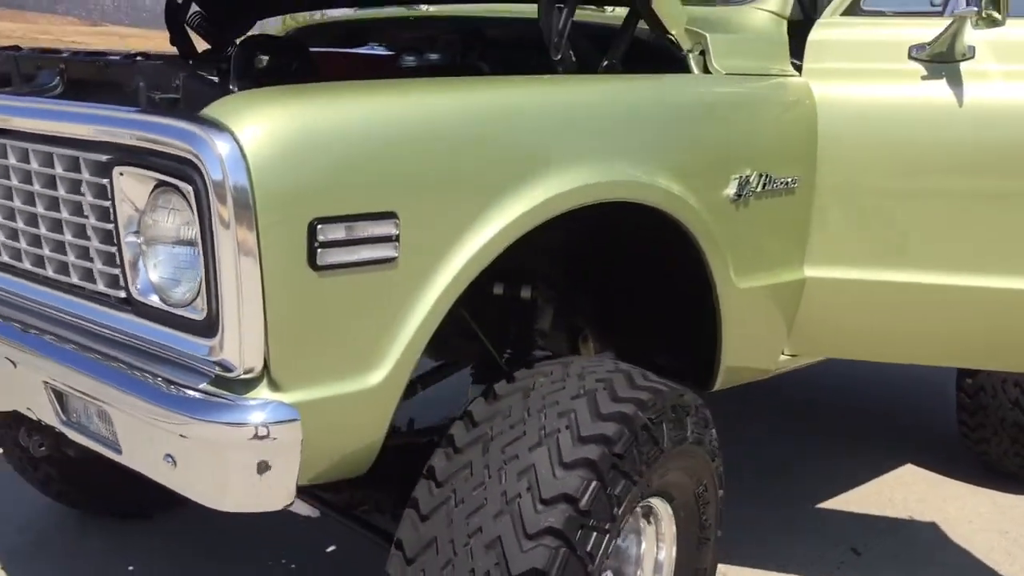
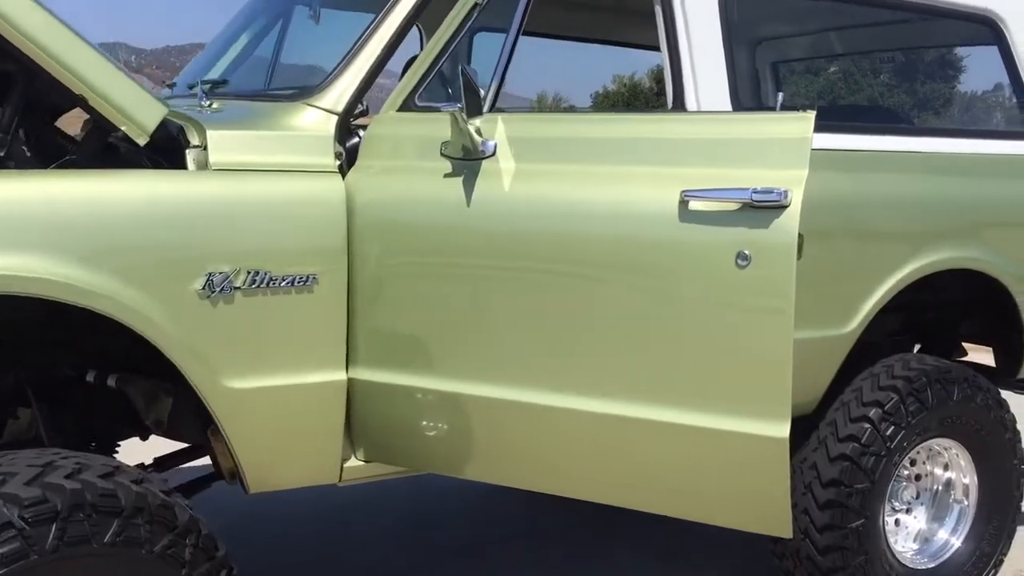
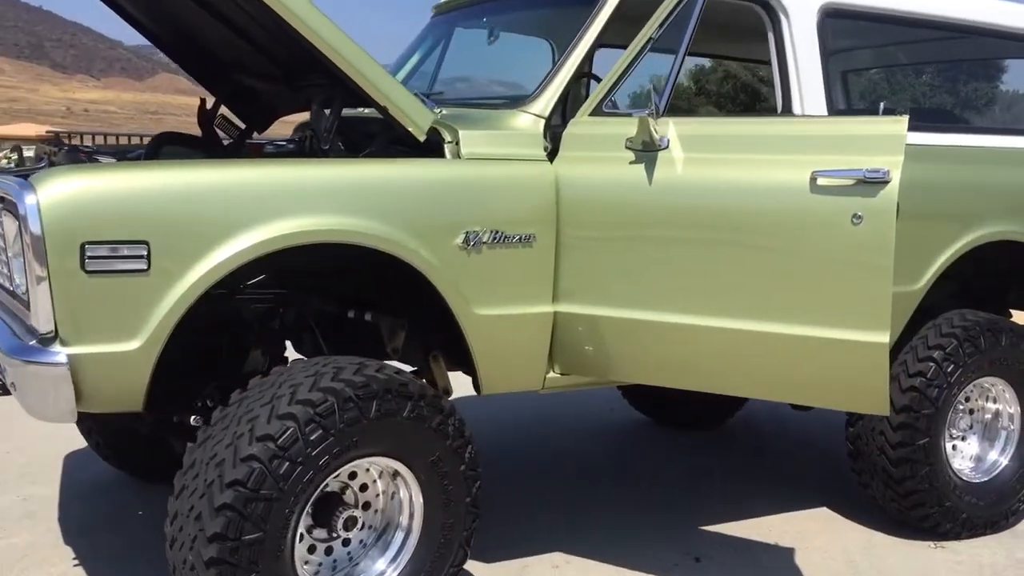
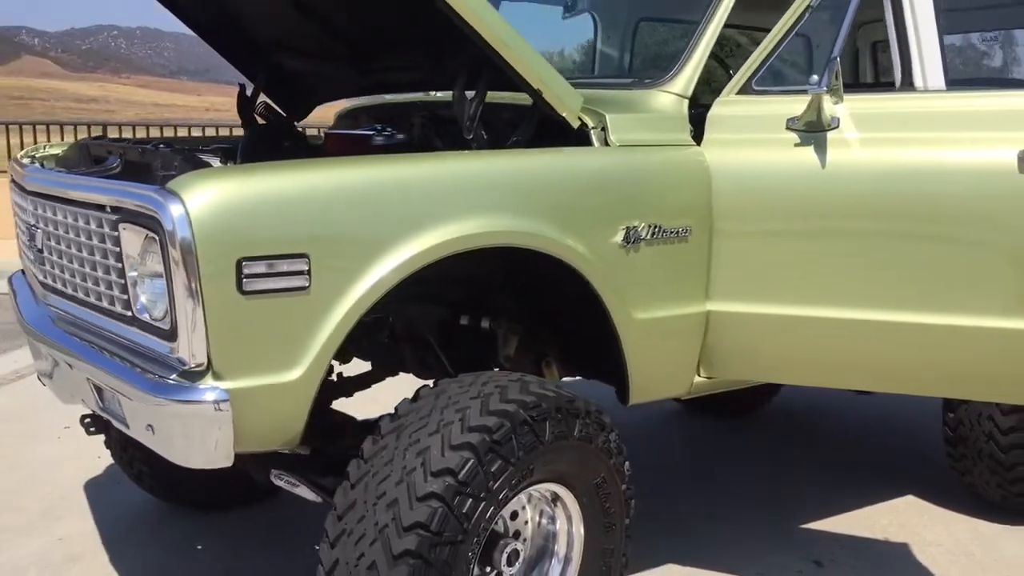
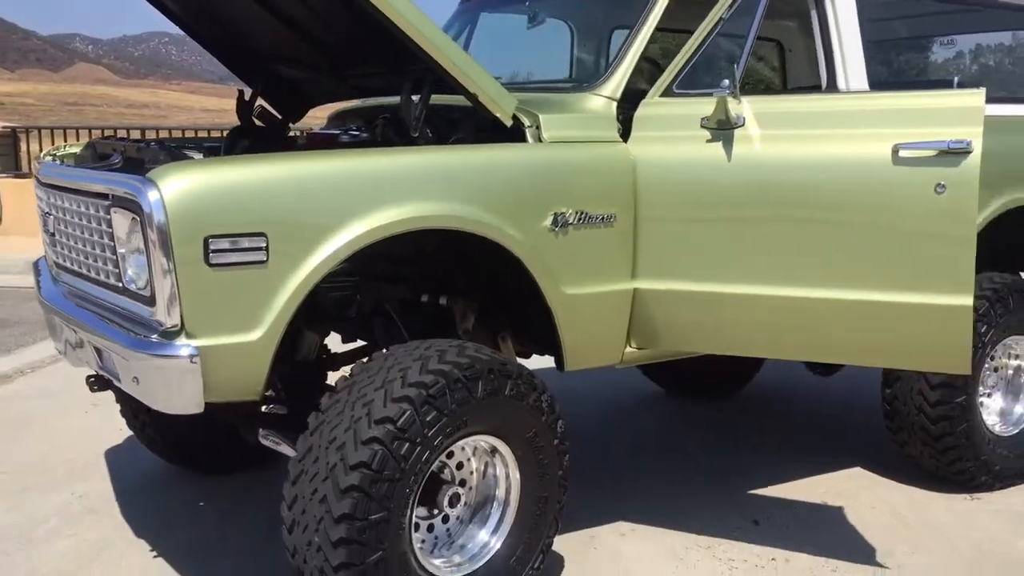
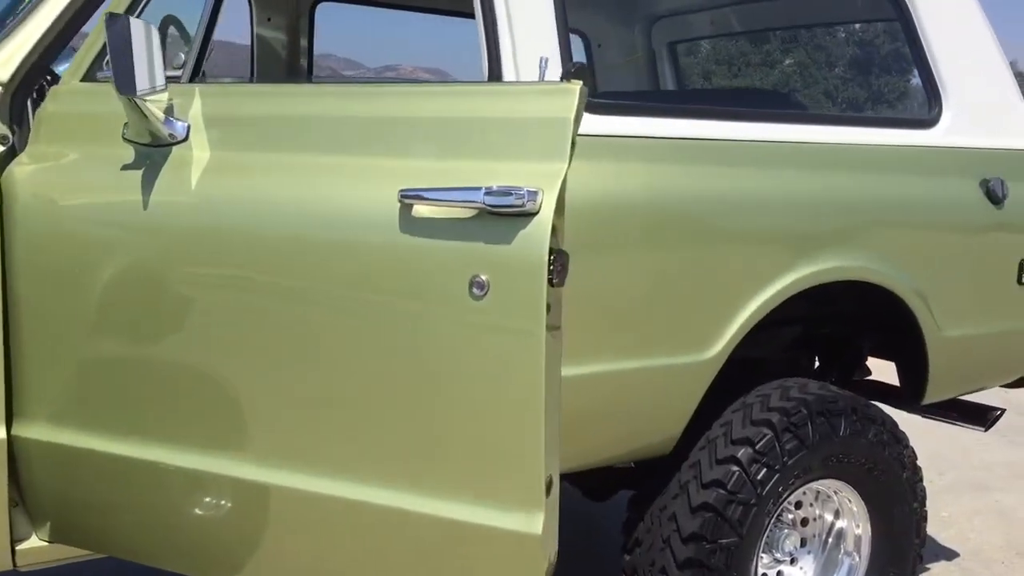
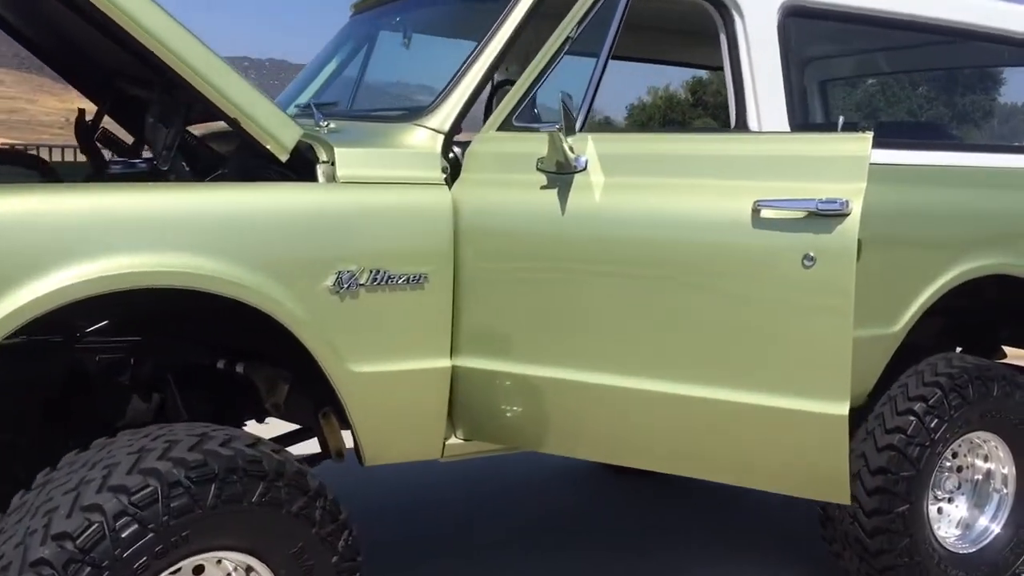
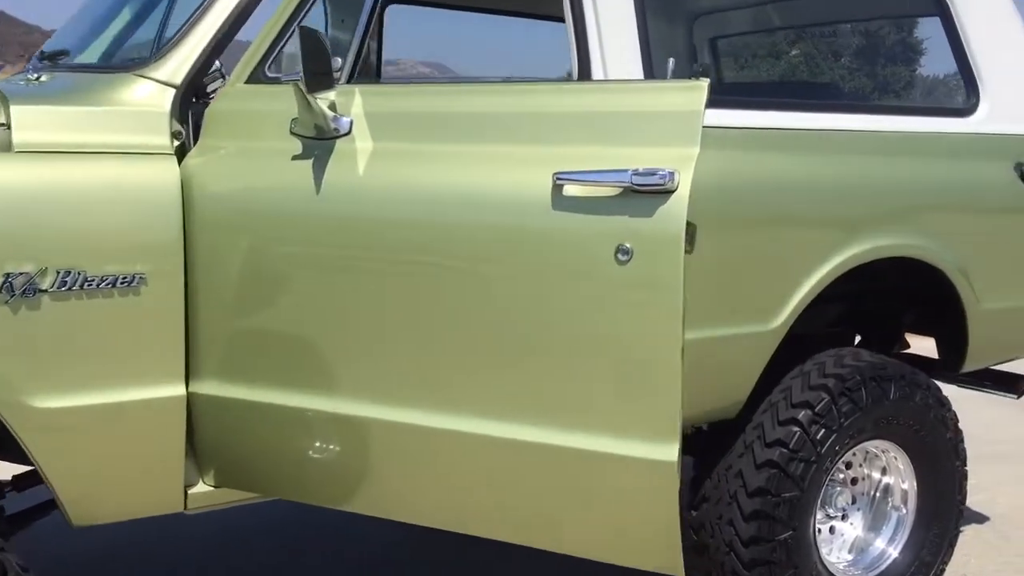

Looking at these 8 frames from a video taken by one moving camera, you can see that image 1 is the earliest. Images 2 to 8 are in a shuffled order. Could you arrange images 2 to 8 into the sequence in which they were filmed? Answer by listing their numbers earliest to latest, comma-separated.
4, 5, 3, 7, 2, 8, 6
